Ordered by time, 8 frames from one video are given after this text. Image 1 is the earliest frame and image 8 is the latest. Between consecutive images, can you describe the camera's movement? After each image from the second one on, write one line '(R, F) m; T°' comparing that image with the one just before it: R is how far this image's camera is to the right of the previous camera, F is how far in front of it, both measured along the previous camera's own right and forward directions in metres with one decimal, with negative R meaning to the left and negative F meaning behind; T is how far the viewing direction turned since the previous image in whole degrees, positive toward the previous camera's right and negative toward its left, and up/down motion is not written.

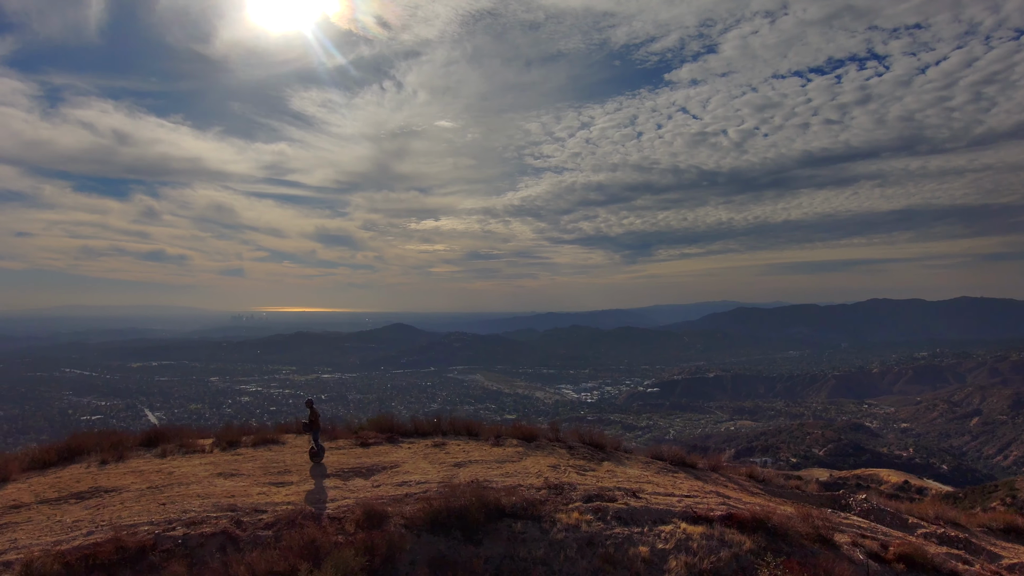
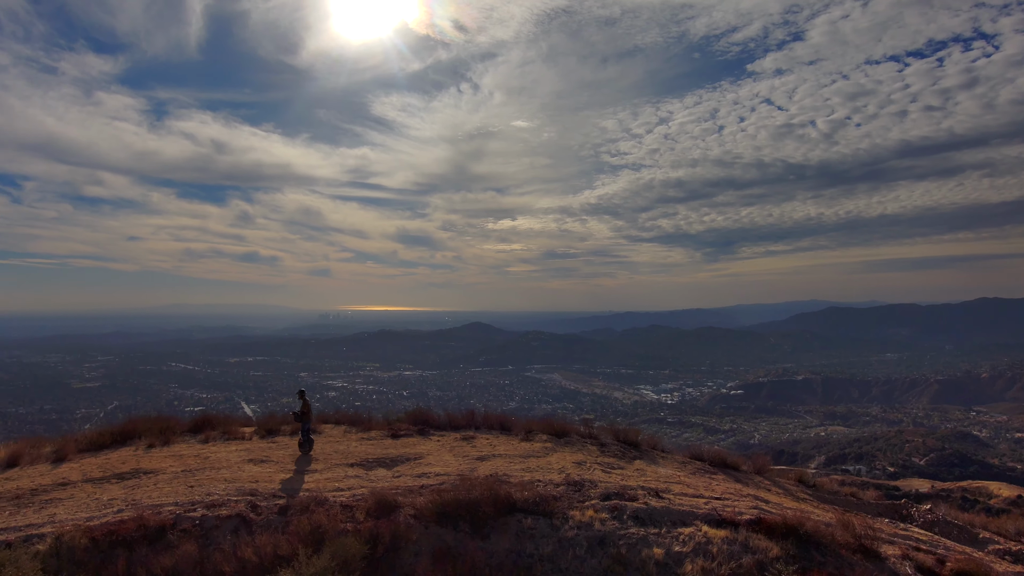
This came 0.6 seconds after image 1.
(+0.9, +0.3) m; -7°
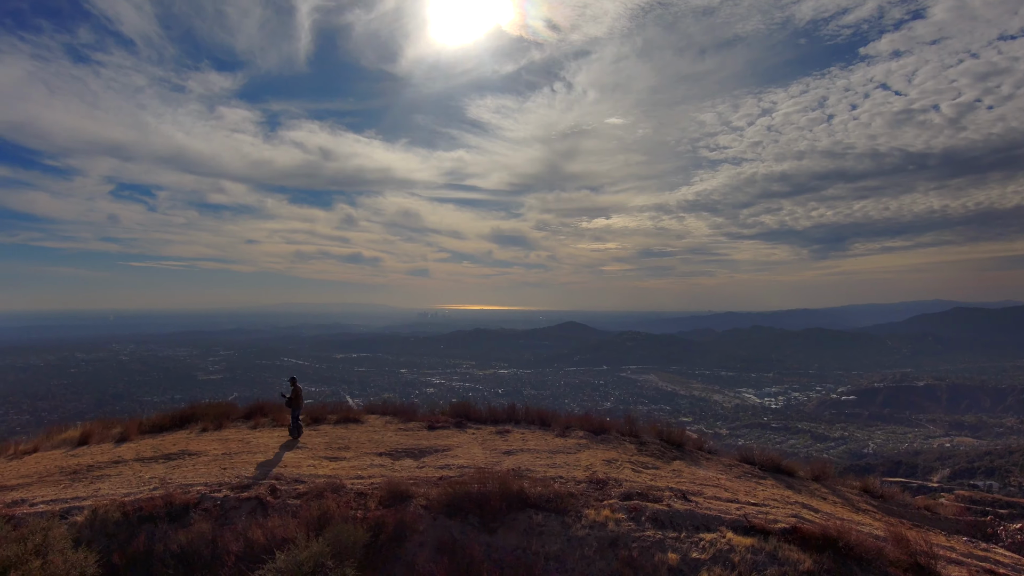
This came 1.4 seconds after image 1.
(+1.2, +0.4) m; -8°
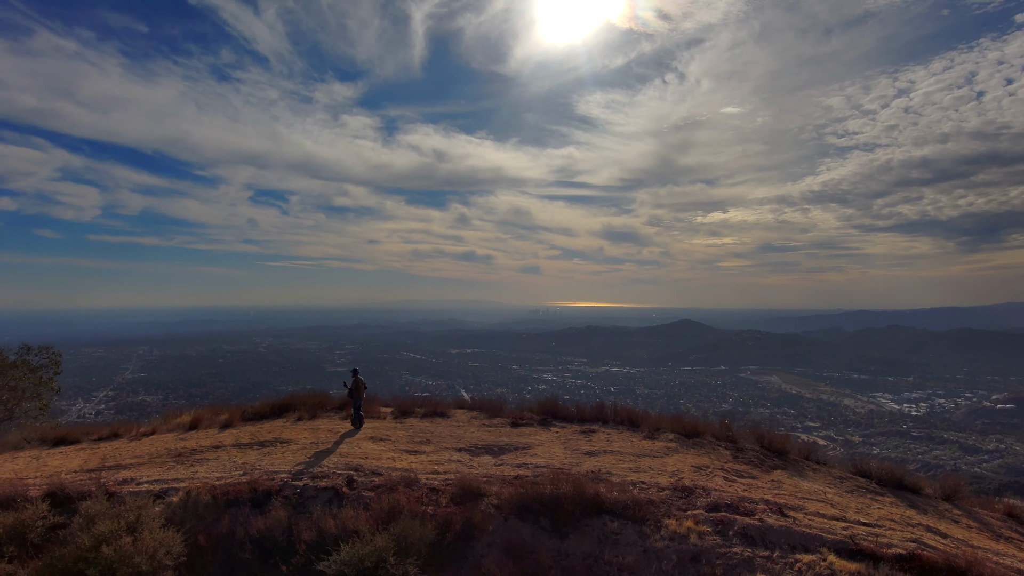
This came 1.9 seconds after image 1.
(+0.5, +0.5) m; -10°
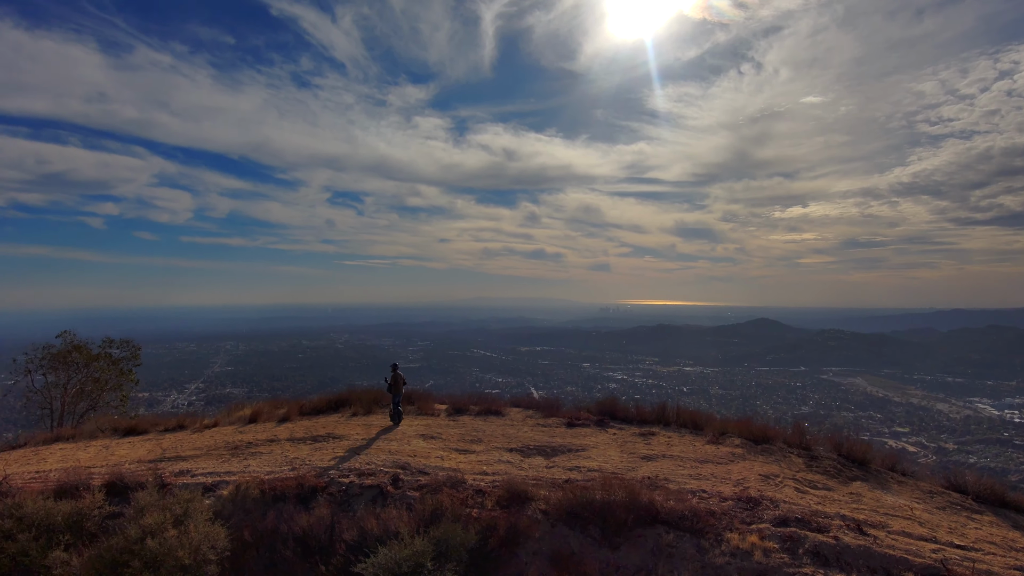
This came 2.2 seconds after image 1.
(+0.3, +0.5) m; -6°
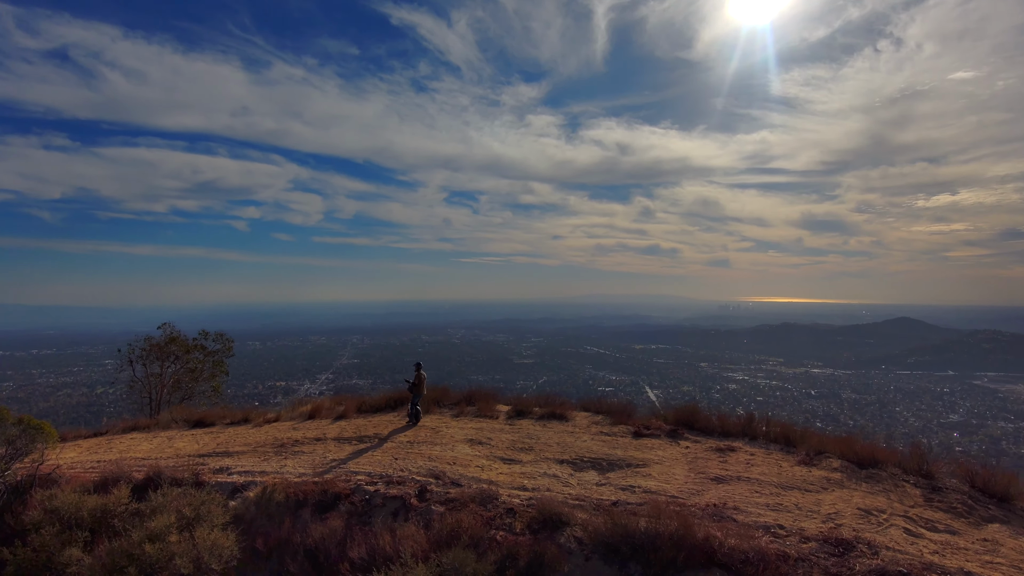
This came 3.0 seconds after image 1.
(+0.9, +1.3) m; -10°
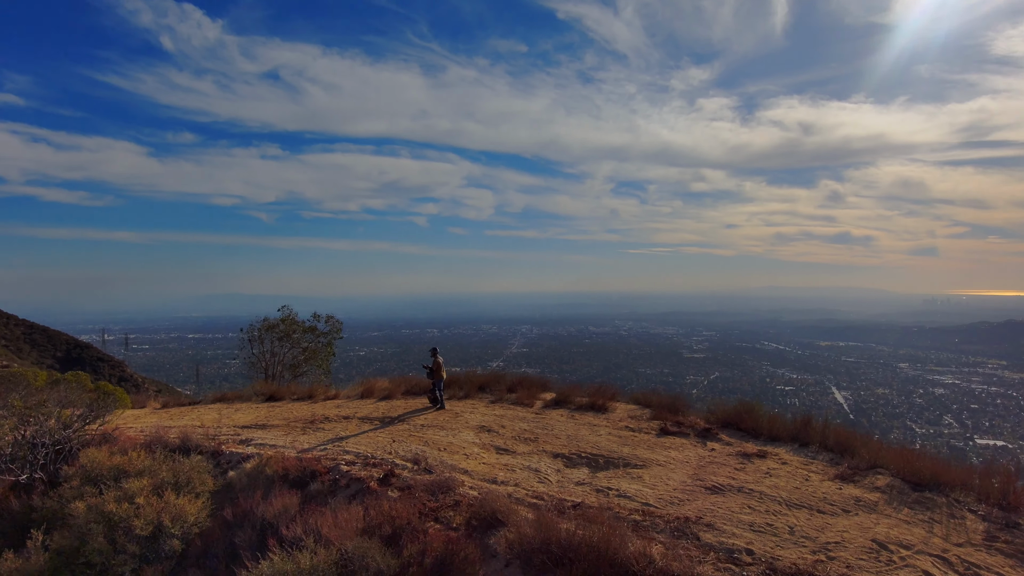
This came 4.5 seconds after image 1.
(+2.4, +1.0) m; -15°
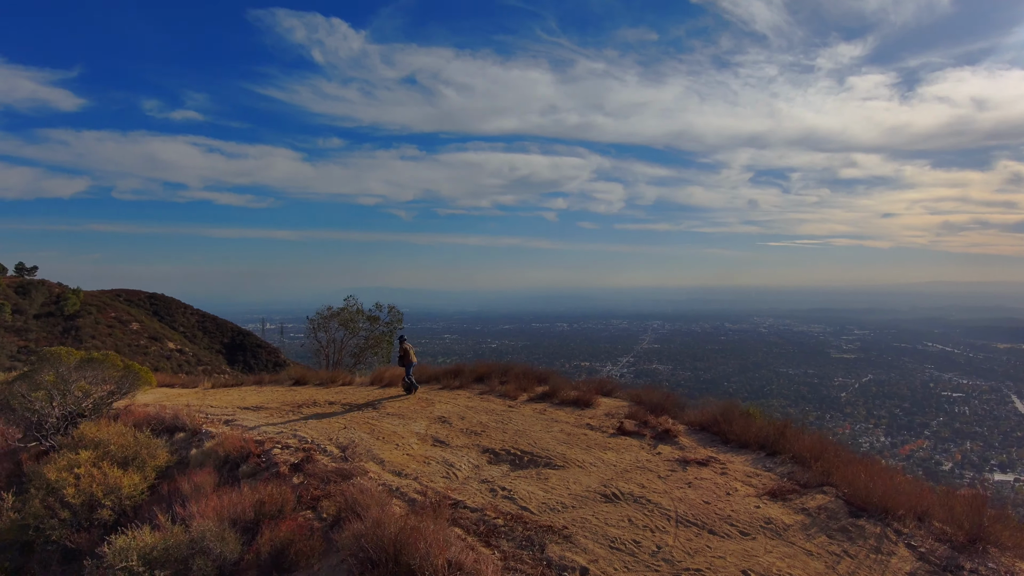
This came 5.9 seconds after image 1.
(+2.6, +0.8) m; -11°
